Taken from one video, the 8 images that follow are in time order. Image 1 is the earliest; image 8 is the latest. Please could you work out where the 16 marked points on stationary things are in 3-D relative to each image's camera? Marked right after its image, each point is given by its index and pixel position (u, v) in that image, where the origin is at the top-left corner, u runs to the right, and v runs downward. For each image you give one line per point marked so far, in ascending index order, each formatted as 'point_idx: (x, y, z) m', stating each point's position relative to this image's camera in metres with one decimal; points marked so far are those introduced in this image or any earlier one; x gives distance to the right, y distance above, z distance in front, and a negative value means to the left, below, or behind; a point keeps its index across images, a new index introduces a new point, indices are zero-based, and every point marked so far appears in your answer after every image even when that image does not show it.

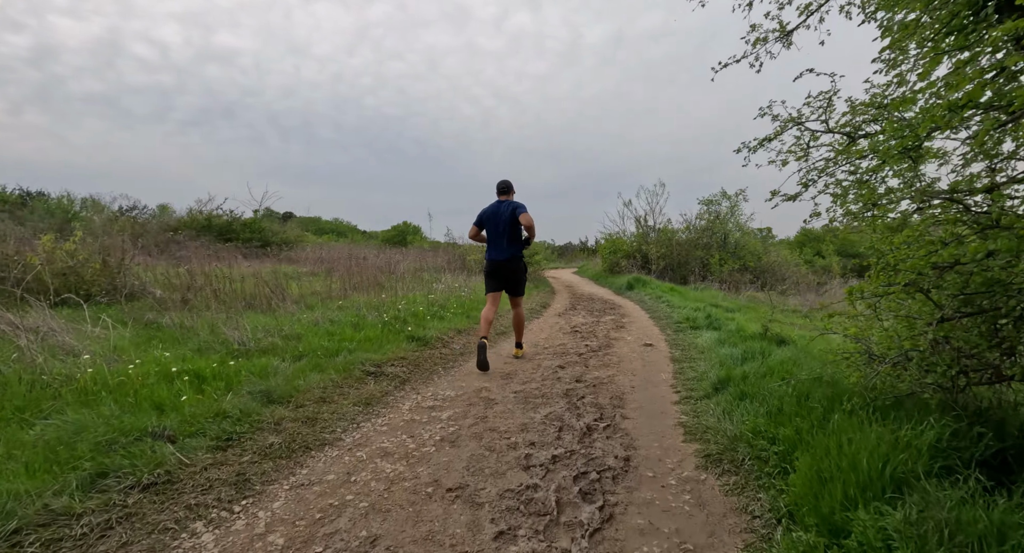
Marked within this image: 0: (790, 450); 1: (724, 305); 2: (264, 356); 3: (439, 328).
0: (+1.7, -1.1, +2.9) m
1: (+5.8, -0.8, +12.8) m
2: (-2.6, -0.8, +4.8) m
3: (-1.2, -0.8, +7.6) m
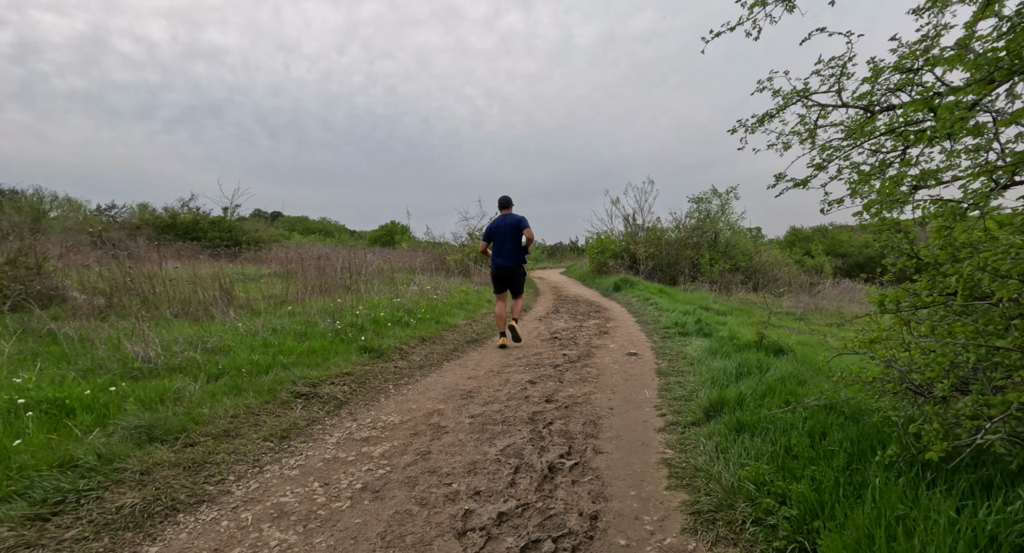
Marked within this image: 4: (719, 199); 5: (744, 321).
0: (+1.3, -1.1, +2.1) m
1: (+5.3, -0.8, +12.2) m
2: (-2.9, -0.9, +4.0) m
3: (-1.6, -0.9, +6.9) m
4: (+8.9, +3.4, +19.9) m
5: (+5.4, -1.1, +11.0) m
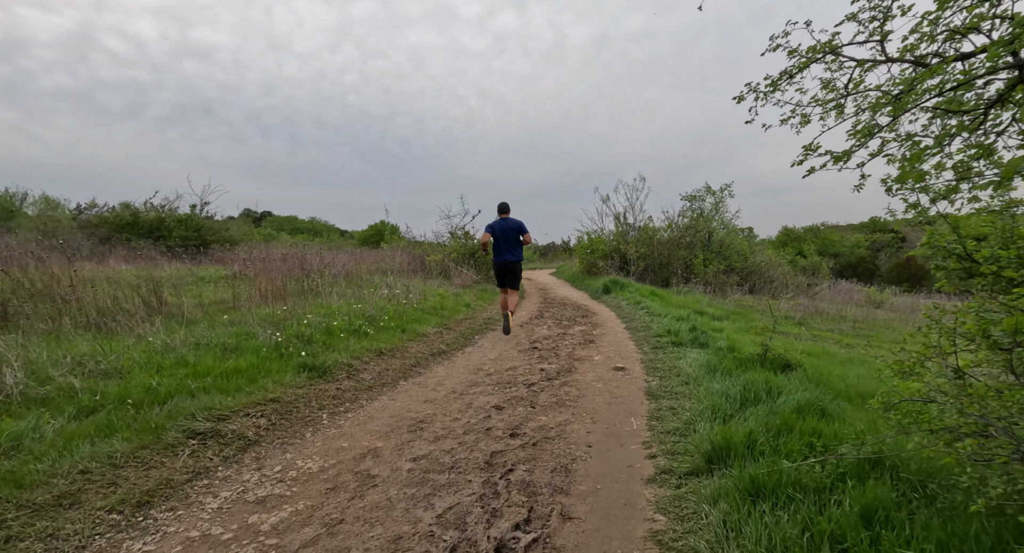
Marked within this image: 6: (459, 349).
0: (+1.0, -1.1, +1.3) m
1: (+4.8, -0.9, +11.4) m
2: (-3.3, -0.9, +3.1) m
3: (-2.0, -0.9, +6.0) m
4: (+8.3, +3.3, +19.2) m
5: (+5.0, -1.1, +10.2) m
6: (-0.8, -1.1, +7.3) m
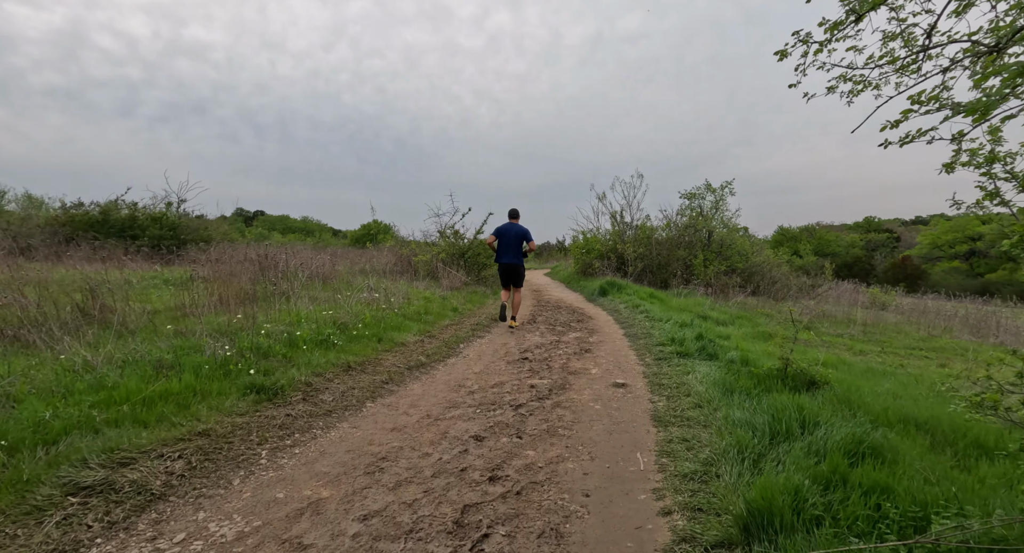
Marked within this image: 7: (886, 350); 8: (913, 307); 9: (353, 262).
0: (+0.9, -1.2, +0.6) m
1: (+4.6, -0.9, +10.7) m
2: (-3.4, -1.0, +2.4) m
3: (-2.2, -1.0, +5.2) m
4: (+8.0, +3.3, +18.5) m
5: (+4.8, -1.2, +9.6) m
6: (-1.0, -1.2, +6.5) m
7: (+7.7, -1.5, +9.6) m
8: (+13.9, -1.1, +16.4) m
9: (-4.6, +0.4, +13.6) m
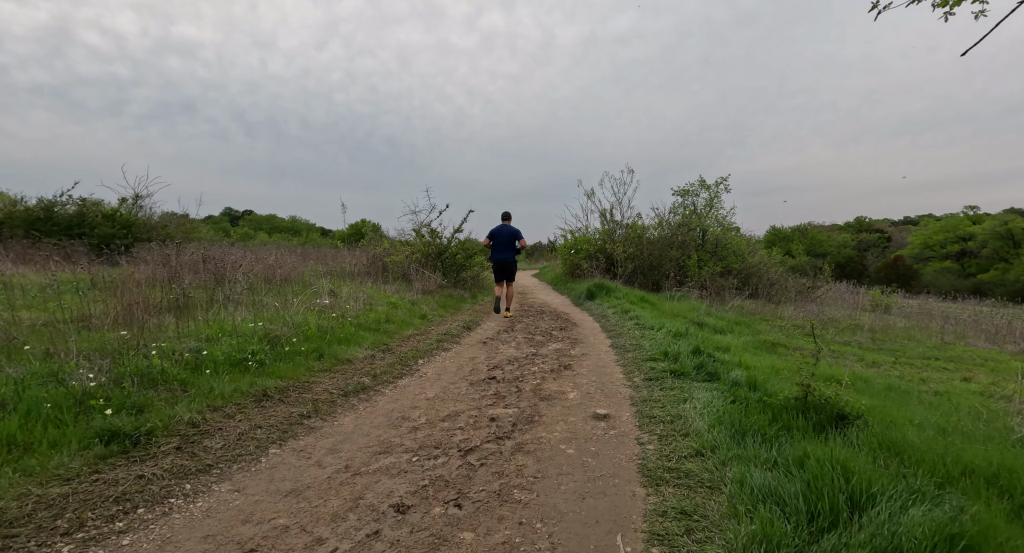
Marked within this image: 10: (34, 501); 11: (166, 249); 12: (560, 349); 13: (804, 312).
0: (+0.6, -1.2, -0.5) m
1: (+4.1, -1.0, +9.7) m
2: (-3.8, -1.0, +1.3) m
3: (-2.6, -1.0, +4.2) m
4: (+7.4, +3.2, +17.6) m
5: (+4.3, -1.2, +8.6) m
6: (-1.4, -1.2, +5.5) m
7: (+7.2, -1.6, +8.7) m
8: (+13.4, -1.1, +15.5) m
9: (-5.2, +0.4, +12.5) m
10: (-2.6, -1.2, +2.5) m
11: (-8.5, +0.7, +11.5) m
12: (+0.8, -1.2, +7.5) m
13: (+7.8, -1.0, +12.4) m
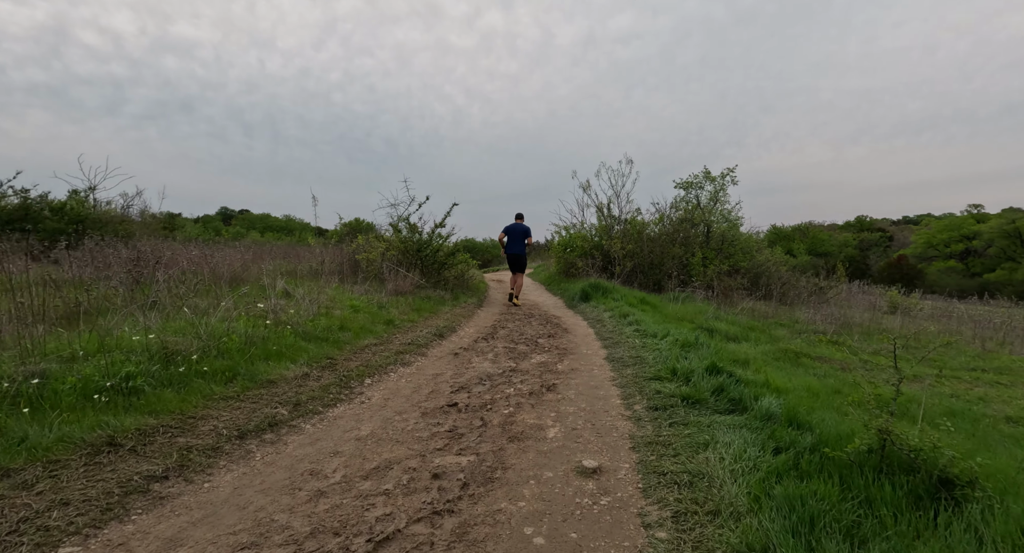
0: (+0.3, -1.2, -1.7) m
1: (+3.8, -1.0, +8.4) m
2: (-4.1, -1.0, 0.0) m
3: (-2.9, -1.0, +2.9) m
4: (+7.0, +3.3, +16.4) m
5: (+4.0, -1.2, +7.3) m
6: (-1.7, -1.2, +4.2) m
7: (+6.9, -1.5, +7.4) m
8: (+13.0, -1.1, +14.3) m
9: (-5.5, +0.4, +11.2) m
10: (-2.9, -1.2, +1.2) m
11: (-8.8, +0.7, +10.2) m
12: (+0.4, -1.1, +6.3) m
13: (+7.4, -0.9, +11.2) m
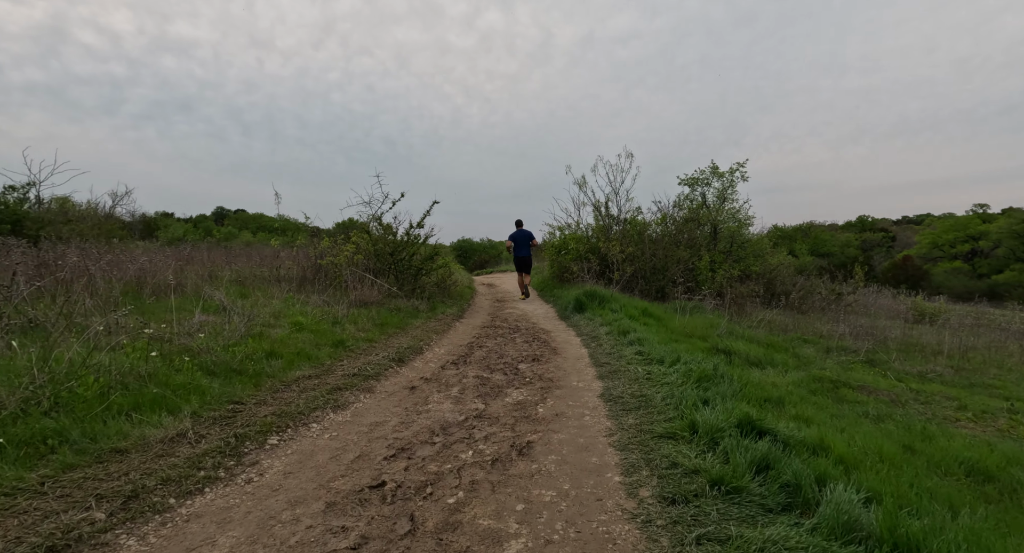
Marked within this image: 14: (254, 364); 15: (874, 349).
0: (0.0, -1.4, -3.1) m
1: (+3.5, -1.1, +7.0) m
2: (-4.4, -1.2, -1.4) m
3: (-3.2, -1.2, +1.5) m
4: (+6.7, +3.1, +15.0) m
5: (+3.7, -1.4, +5.9) m
6: (-2.1, -1.4, +2.8) m
7: (+6.5, -1.7, +6.0) m
8: (+12.7, -1.2, +12.9) m
9: (-5.9, +0.2, +9.8) m
10: (-3.2, -1.4, -0.2) m
11: (-9.2, +0.5, +8.8) m
12: (+0.1, -1.3, +4.8) m
13: (+7.1, -1.1, +9.8) m
14: (-2.9, -1.0, +5.2) m
15: (+6.6, -1.3, +8.4) m
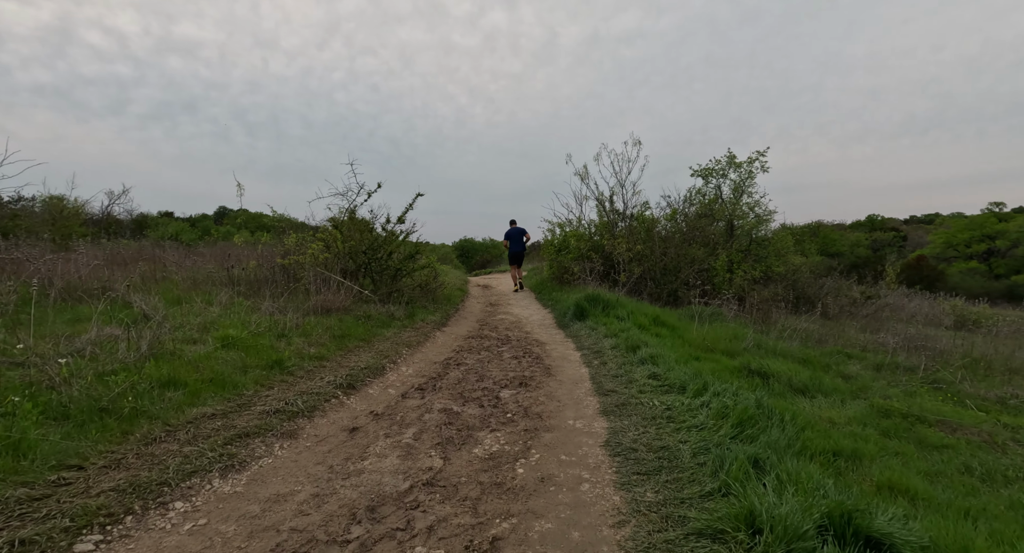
0: (-0.3, -1.4, -4.5) m
1: (+3.2, -1.2, +5.6) m
2: (-4.7, -1.2, -2.8) m
3: (-3.5, -1.2, +0.1) m
4: (+6.5, +3.1, +13.5) m
5: (+3.4, -1.4, +4.5) m
6: (-2.3, -1.4, +1.4) m
7: (+6.3, -1.7, +4.6) m
8: (+12.5, -1.3, +11.4) m
9: (-6.0, +0.2, +8.4) m
10: (-3.5, -1.4, -1.5) m
11: (-9.4, +0.5, +7.5) m
12: (-0.1, -1.3, +3.5) m
13: (+6.9, -1.1, +8.3) m
14: (-3.1, -1.0, +3.9) m
15: (+6.4, -1.3, +7.0) m
